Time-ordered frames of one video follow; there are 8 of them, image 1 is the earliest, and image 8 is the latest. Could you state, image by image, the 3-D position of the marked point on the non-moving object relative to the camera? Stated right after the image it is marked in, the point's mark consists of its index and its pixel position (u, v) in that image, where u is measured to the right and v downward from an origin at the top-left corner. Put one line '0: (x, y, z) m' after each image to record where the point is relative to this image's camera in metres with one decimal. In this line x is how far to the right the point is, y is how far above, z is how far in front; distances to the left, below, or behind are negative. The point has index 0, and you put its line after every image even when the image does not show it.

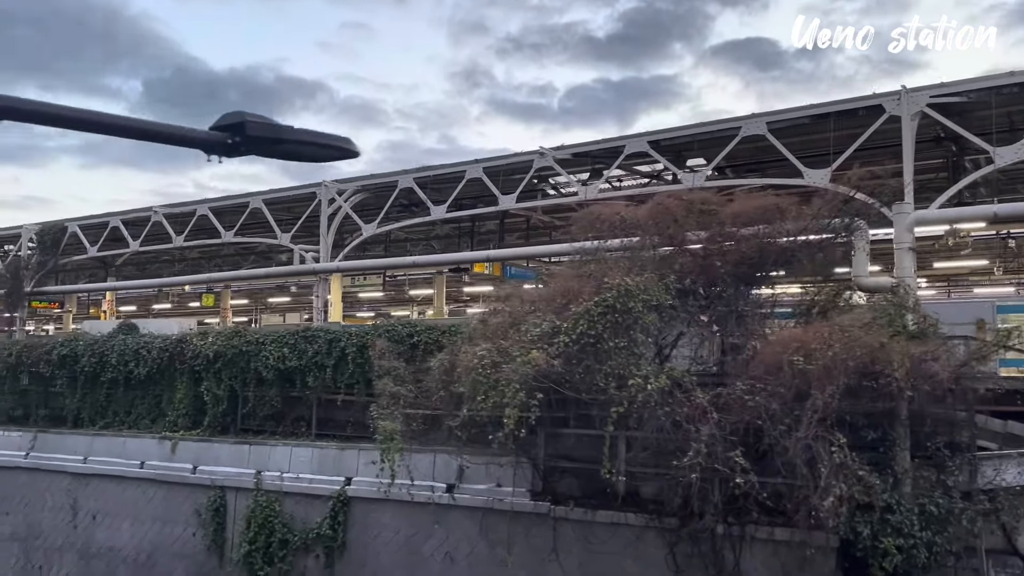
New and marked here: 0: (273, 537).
0: (-2.9, -3.0, +9.8) m
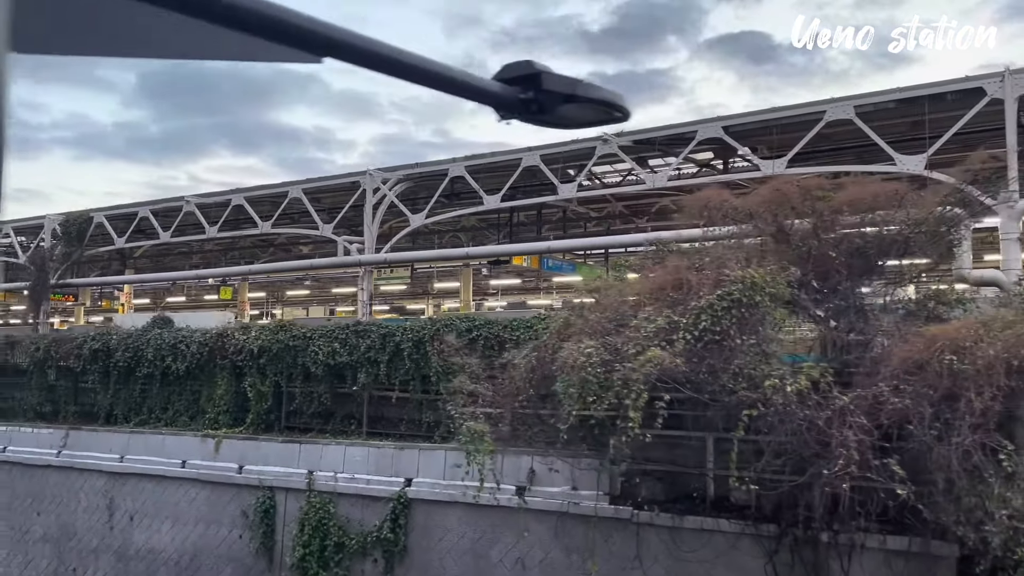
0: (-2.1, -2.9, +9.4) m
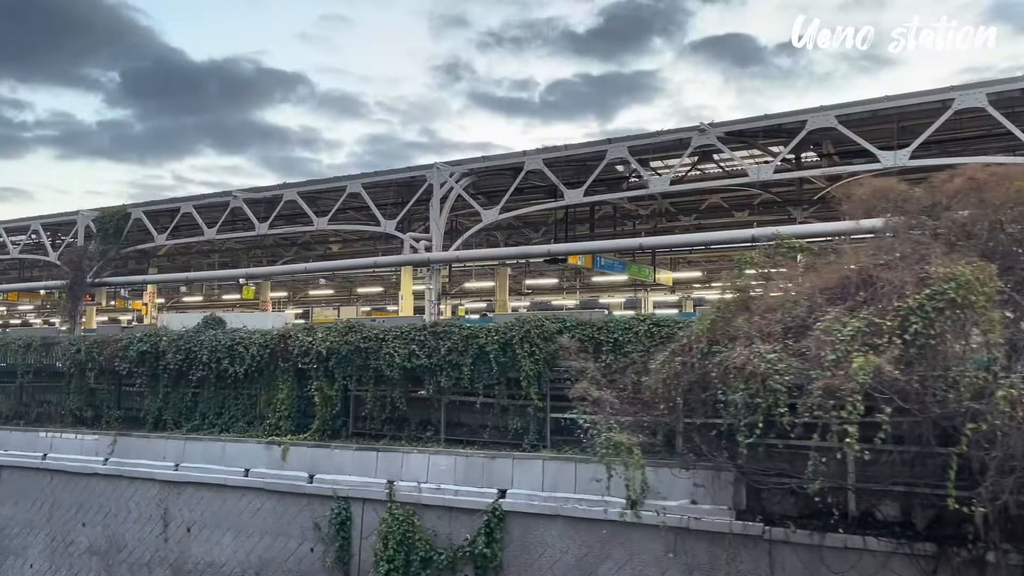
0: (-1.0, -2.9, +8.8) m
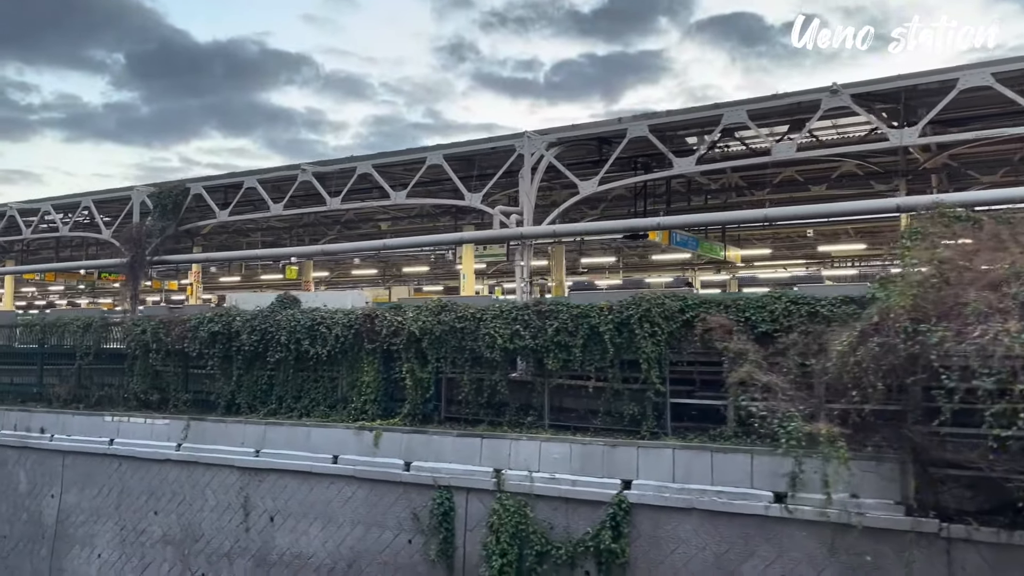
0: (+0.2, -2.6, +8.2) m
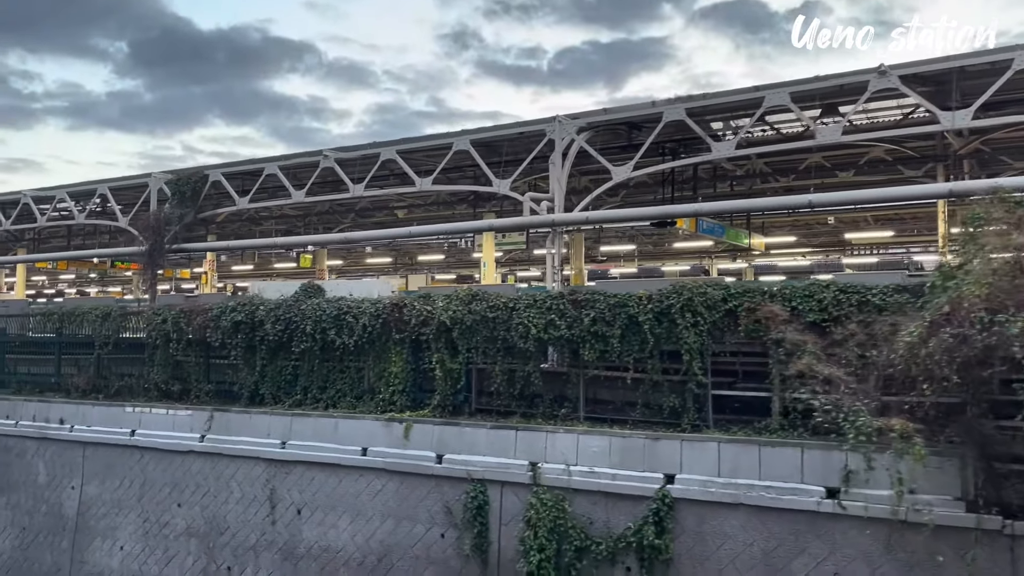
0: (+0.6, -2.5, +8.0) m
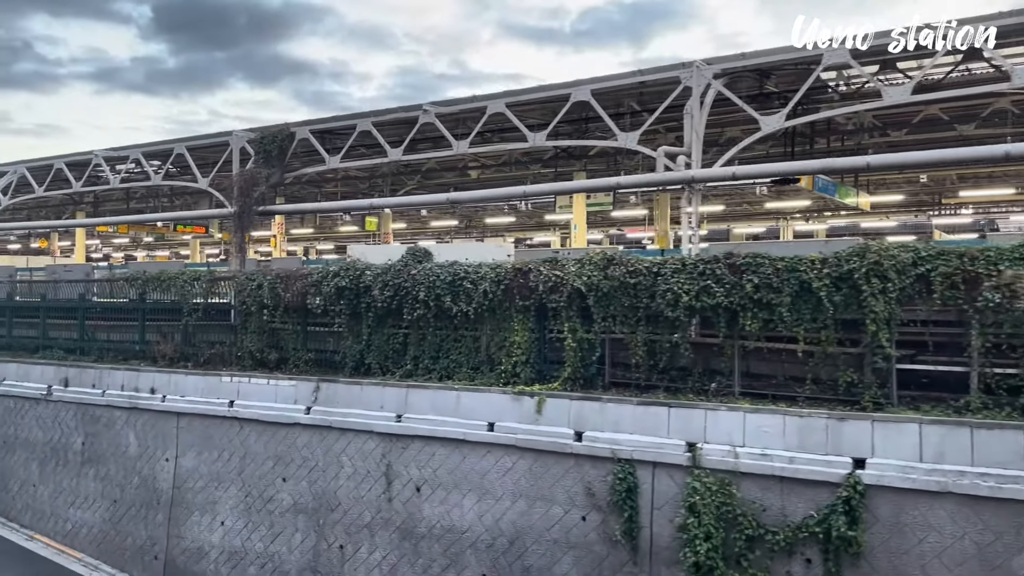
0: (+2.0, -2.2, +7.3) m
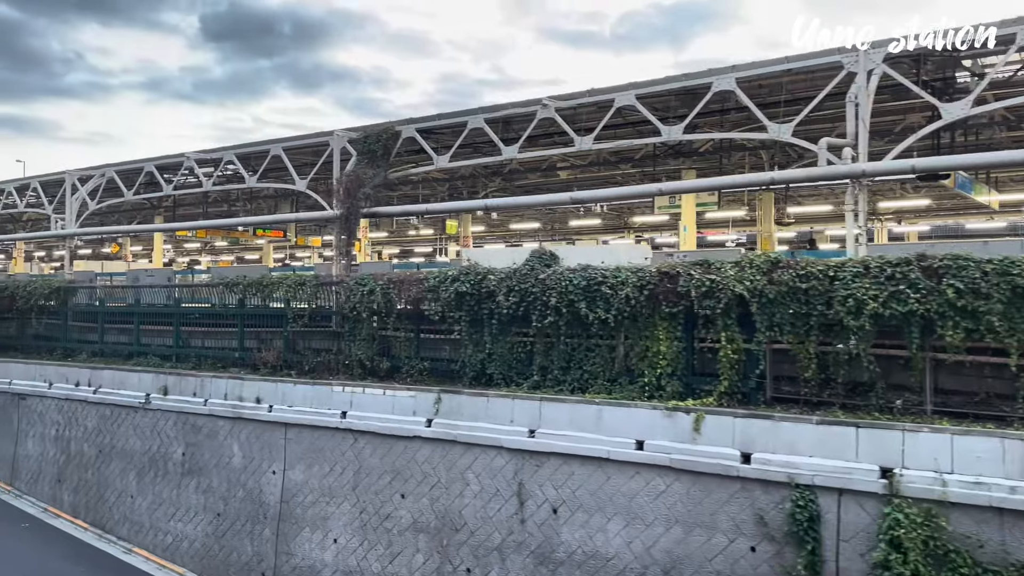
0: (+3.5, -2.2, +6.4) m
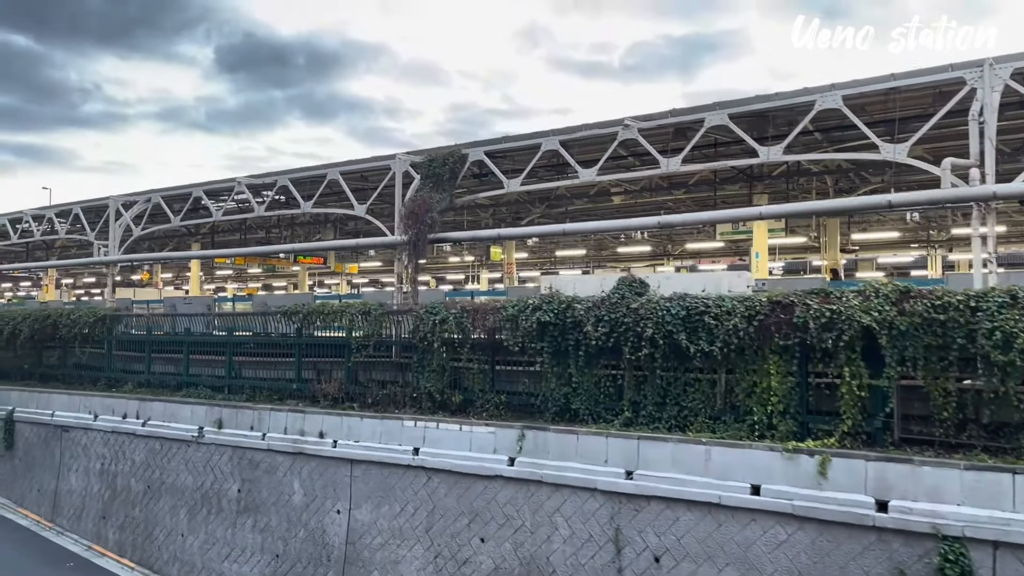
0: (+4.5, -2.5, +5.7) m
